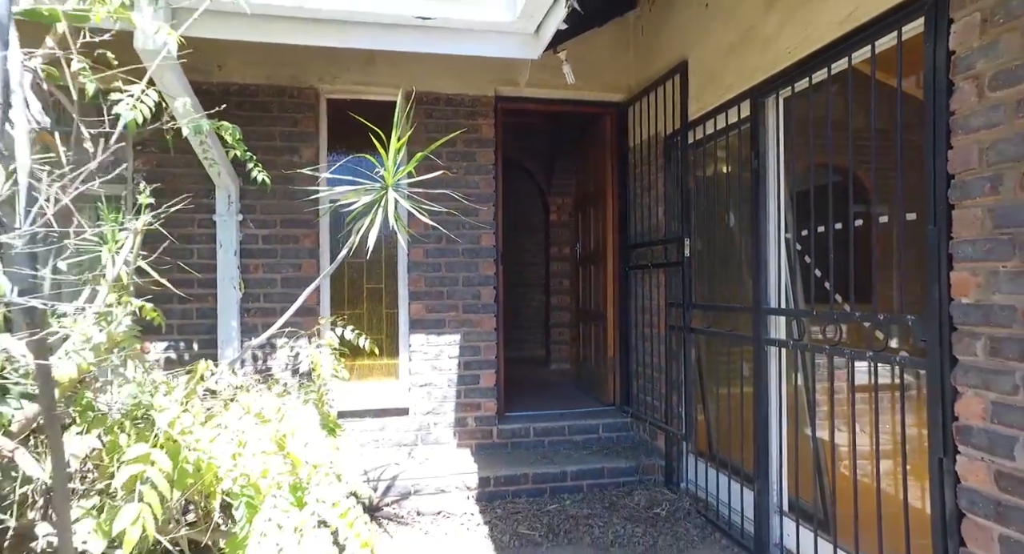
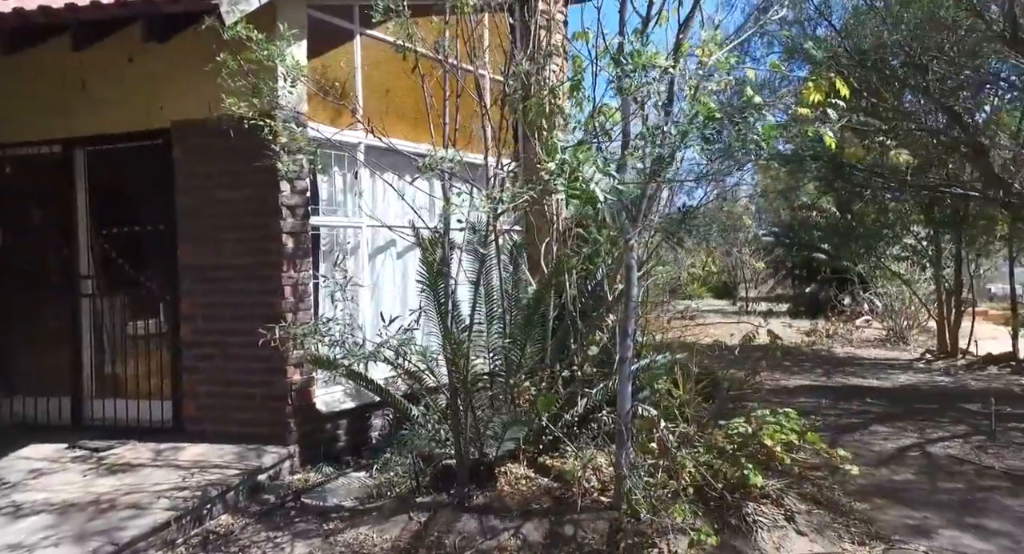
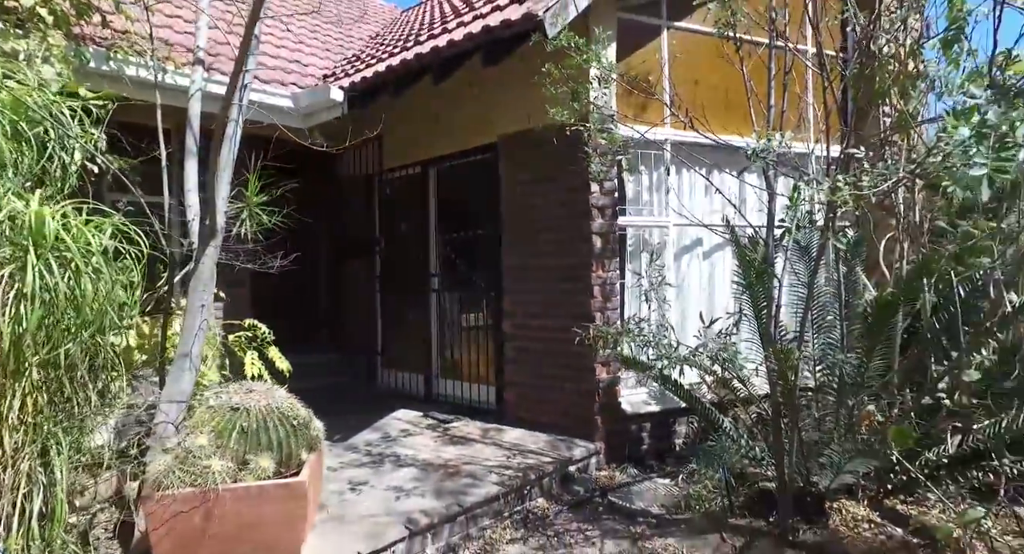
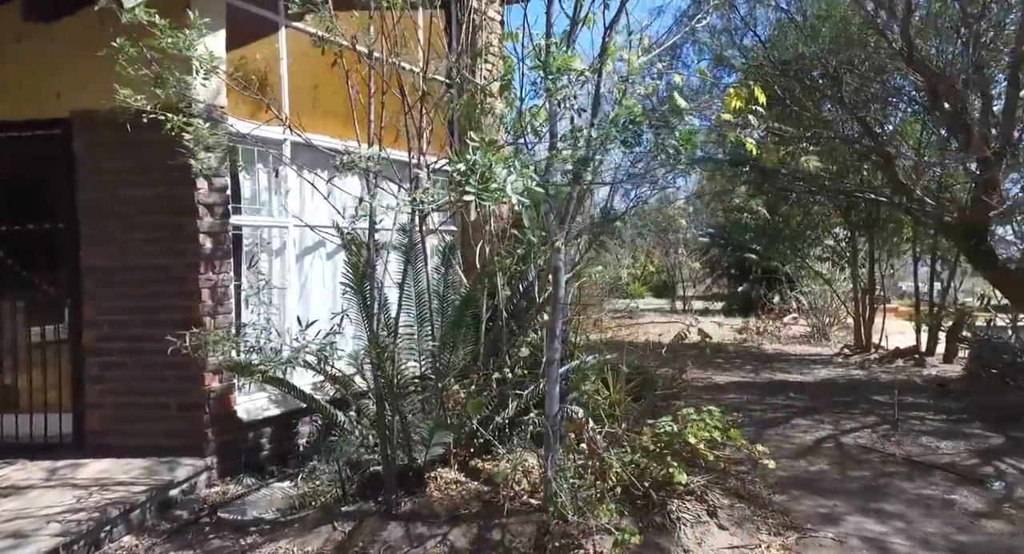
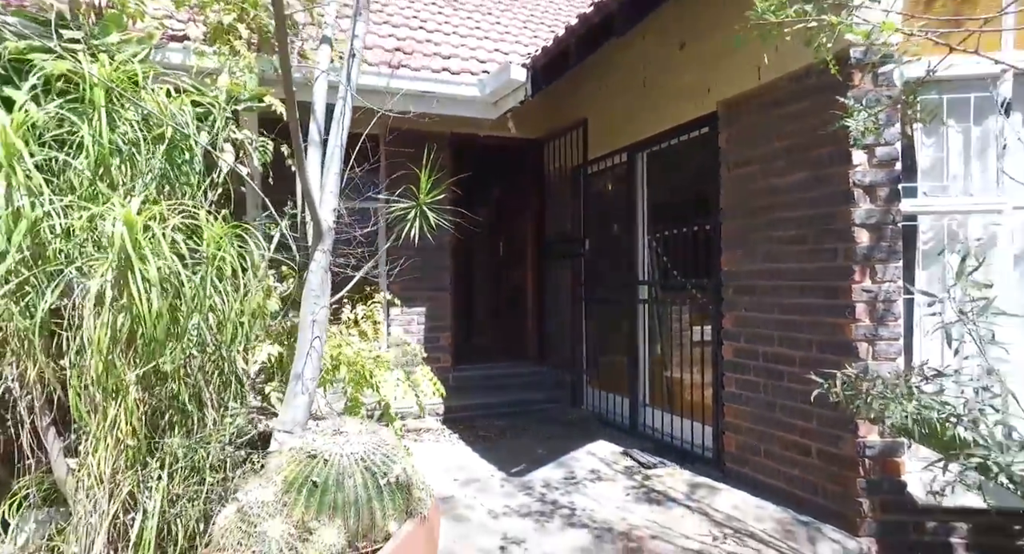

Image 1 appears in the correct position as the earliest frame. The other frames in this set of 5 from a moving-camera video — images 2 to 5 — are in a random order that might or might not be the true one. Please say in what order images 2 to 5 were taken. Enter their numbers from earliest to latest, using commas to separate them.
5, 3, 2, 4
